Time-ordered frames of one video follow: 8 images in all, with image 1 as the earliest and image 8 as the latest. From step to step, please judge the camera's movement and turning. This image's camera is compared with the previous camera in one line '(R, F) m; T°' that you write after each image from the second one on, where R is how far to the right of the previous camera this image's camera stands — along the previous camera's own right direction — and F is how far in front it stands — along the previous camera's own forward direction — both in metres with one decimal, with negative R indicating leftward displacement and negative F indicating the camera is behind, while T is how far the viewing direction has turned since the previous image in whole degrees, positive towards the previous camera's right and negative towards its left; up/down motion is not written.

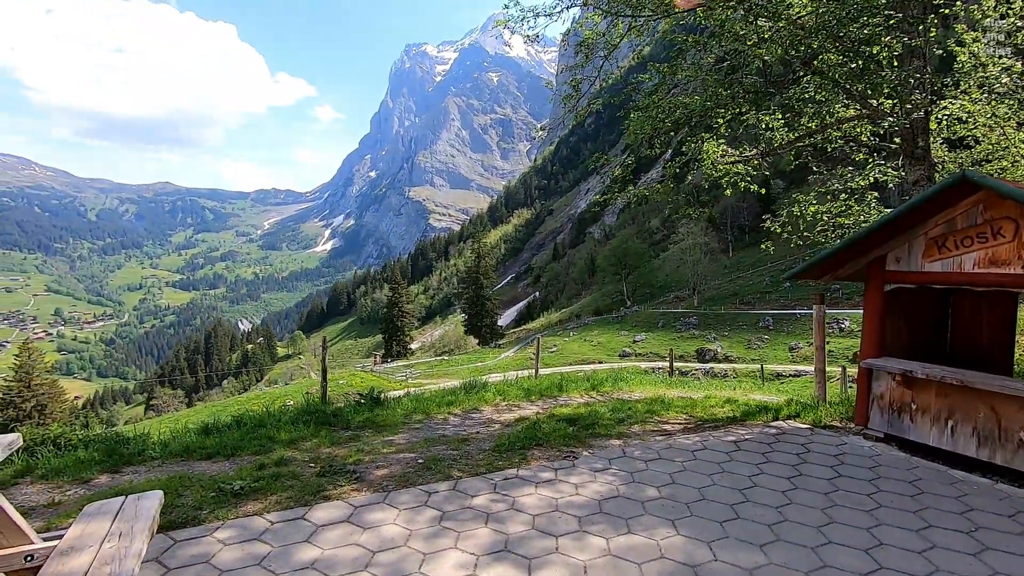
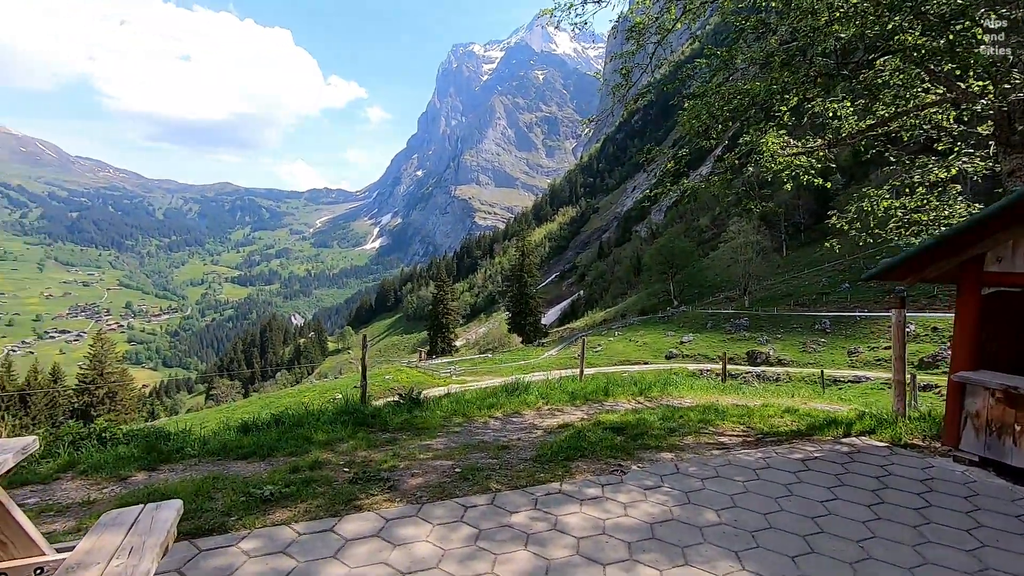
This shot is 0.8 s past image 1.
(0.0, +0.4) m; -5°
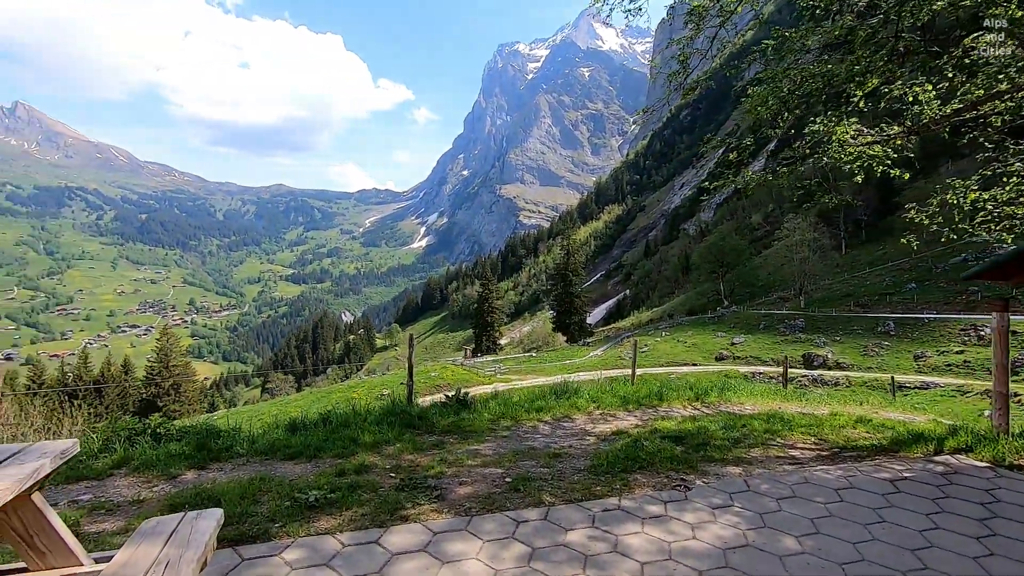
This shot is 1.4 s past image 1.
(-0.1, +0.3) m; -5°
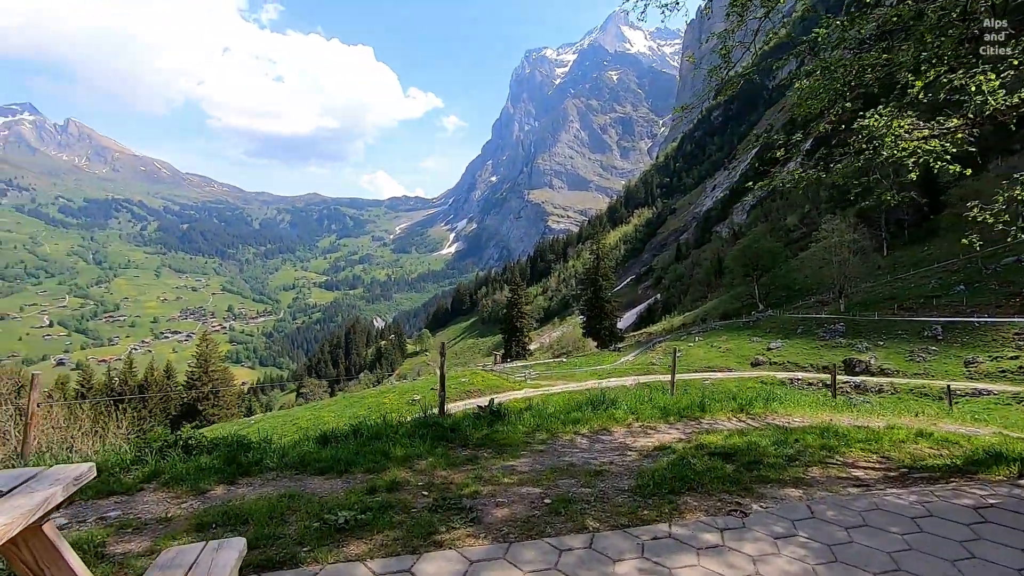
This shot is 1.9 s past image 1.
(-0.1, +0.3) m; -3°
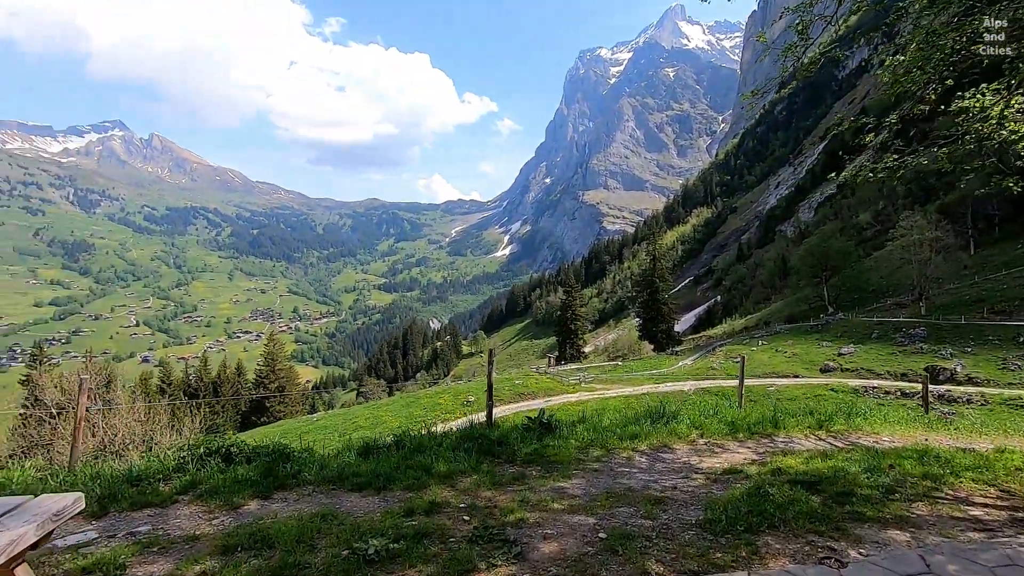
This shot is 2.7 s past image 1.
(0.0, +0.5) m; -6°
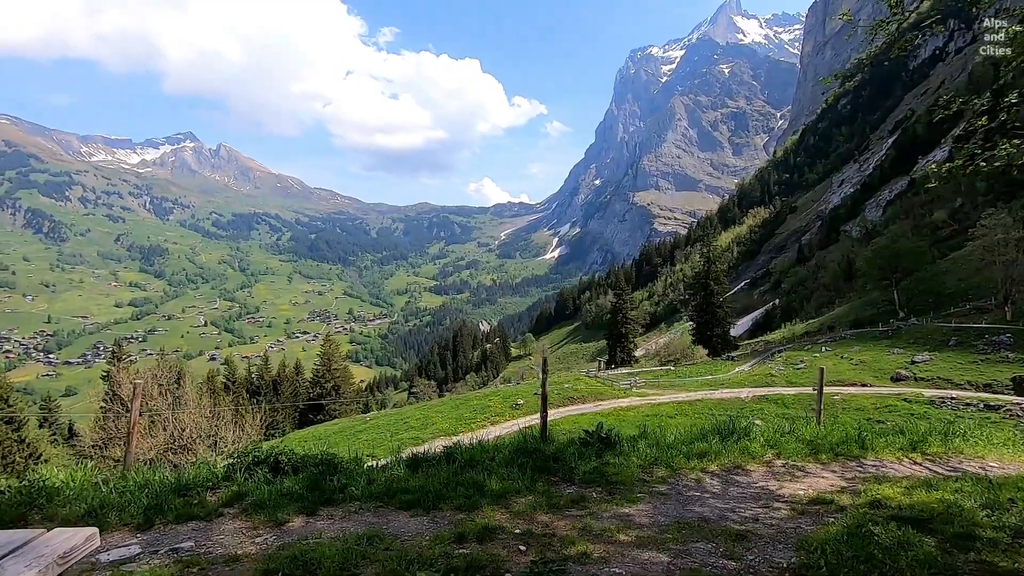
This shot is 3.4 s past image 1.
(-0.1, +0.4) m; -5°
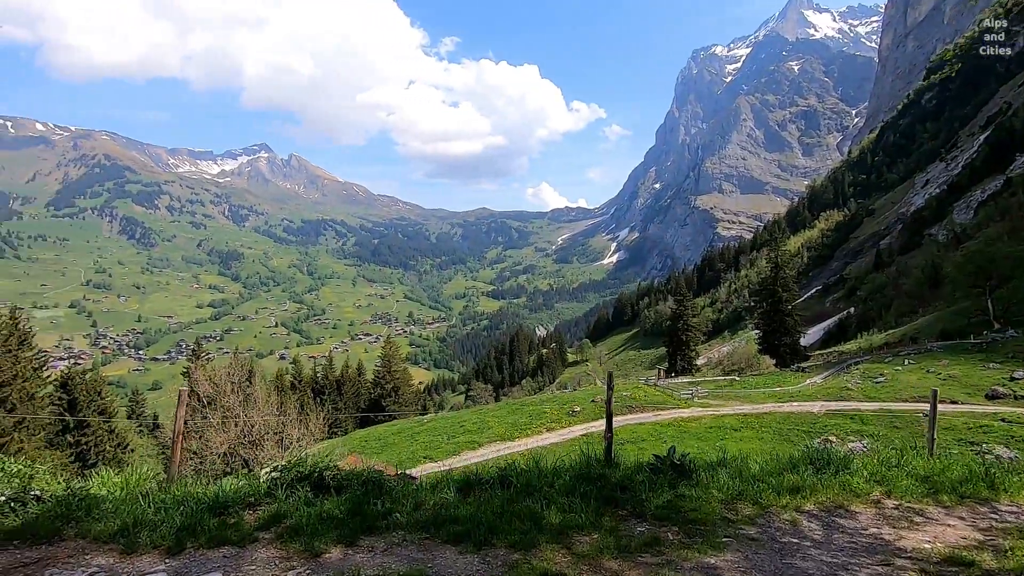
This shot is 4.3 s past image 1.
(-0.1, +0.6) m; -6°
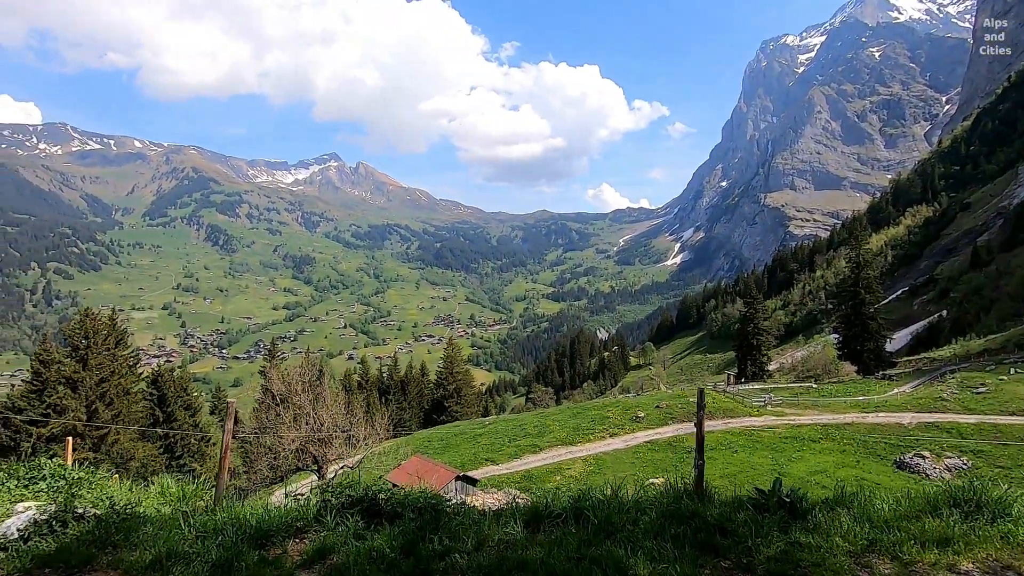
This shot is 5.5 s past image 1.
(-0.1, +0.8) m; -6°
